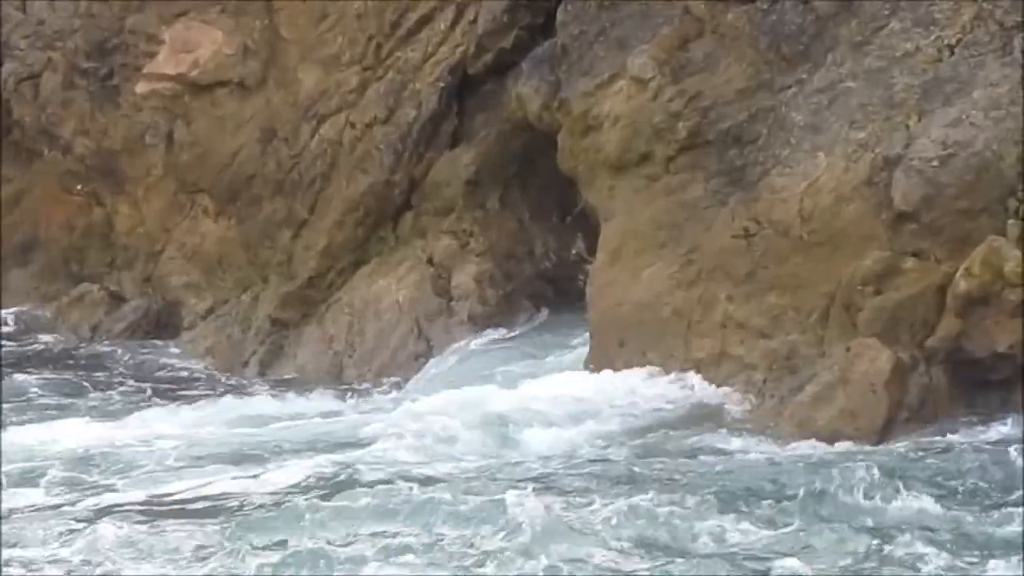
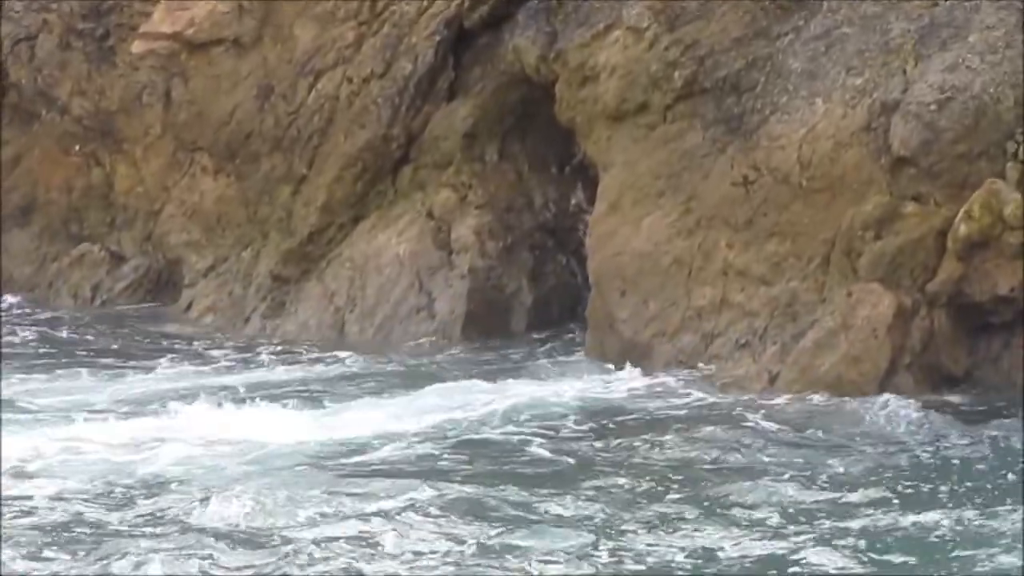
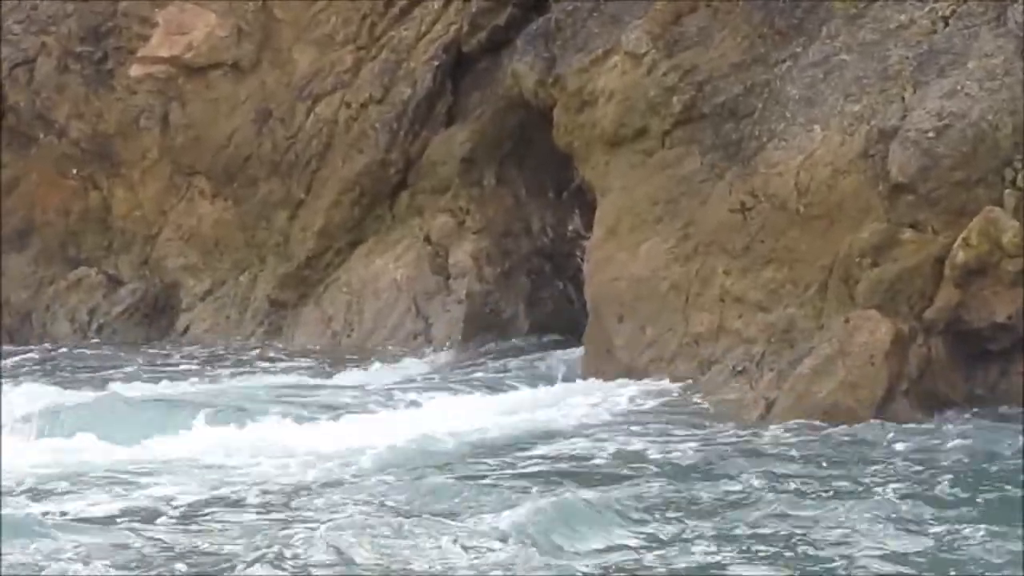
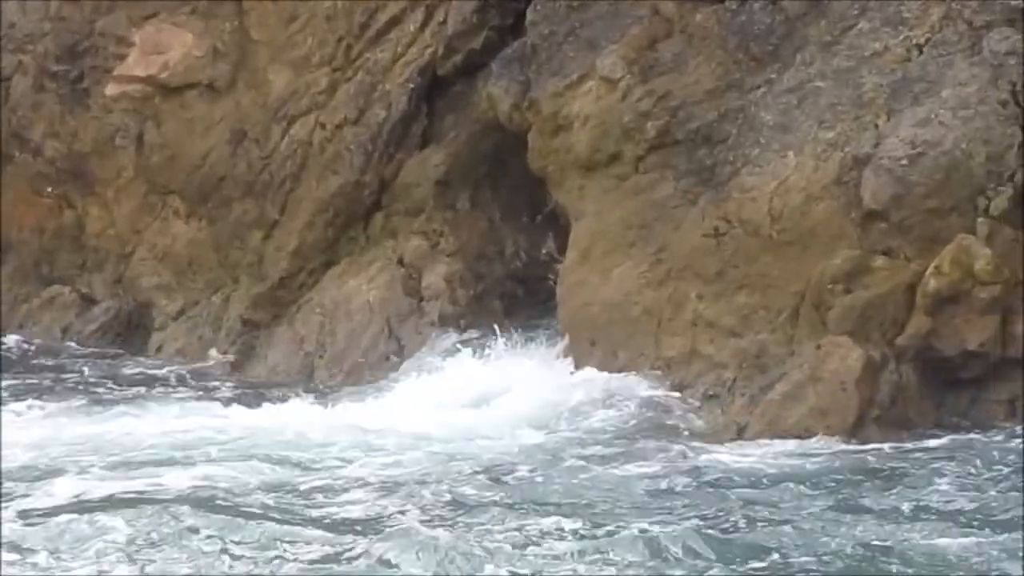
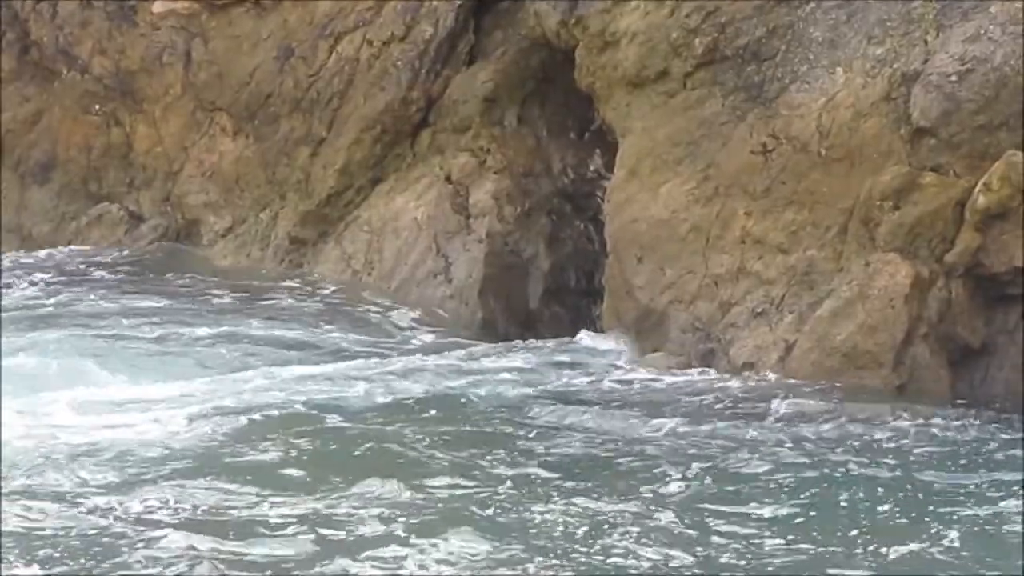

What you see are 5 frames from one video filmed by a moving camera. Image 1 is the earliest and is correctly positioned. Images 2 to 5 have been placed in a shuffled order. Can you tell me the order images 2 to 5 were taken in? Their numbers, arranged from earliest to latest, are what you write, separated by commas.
4, 3, 2, 5
